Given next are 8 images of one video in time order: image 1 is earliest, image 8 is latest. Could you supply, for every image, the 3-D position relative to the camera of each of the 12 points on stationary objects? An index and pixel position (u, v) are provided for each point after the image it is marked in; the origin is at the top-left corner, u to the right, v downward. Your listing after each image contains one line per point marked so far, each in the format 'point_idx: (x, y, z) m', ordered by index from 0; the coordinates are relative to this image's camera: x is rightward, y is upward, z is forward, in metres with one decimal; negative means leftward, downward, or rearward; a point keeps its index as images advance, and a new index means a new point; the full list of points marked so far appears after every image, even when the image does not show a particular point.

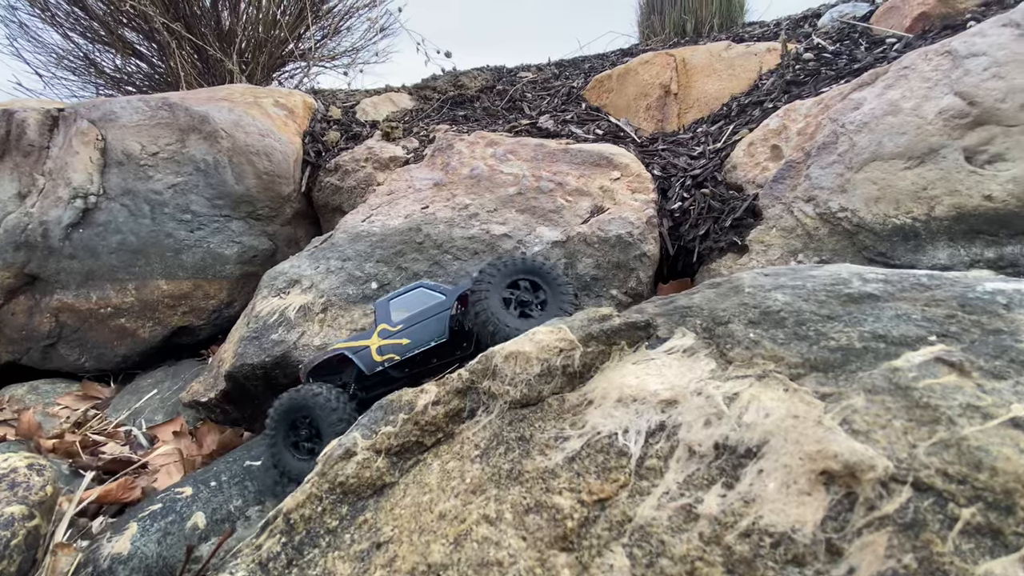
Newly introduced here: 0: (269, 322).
0: (-2.2, -0.3, +4.2) m
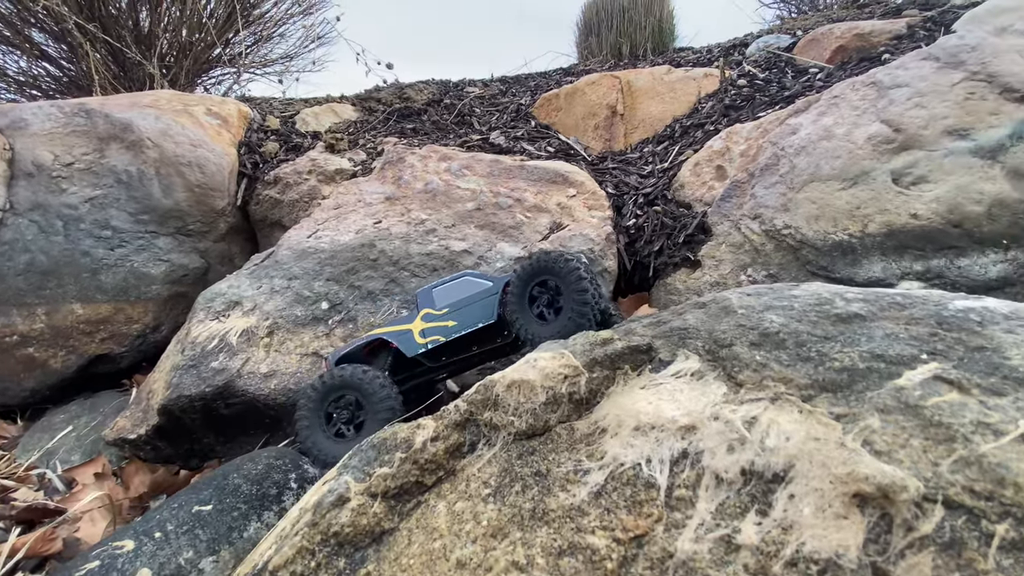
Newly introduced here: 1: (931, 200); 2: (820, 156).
0: (-2.5, -0.5, +3.8) m
1: (+2.6, +0.6, +3.0) m
2: (+2.2, +0.9, +3.3) m
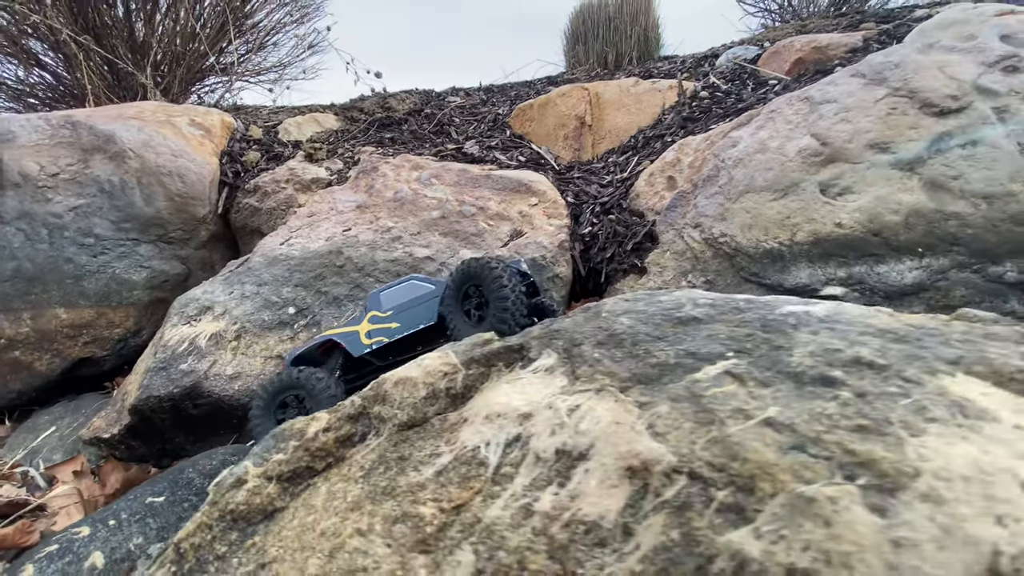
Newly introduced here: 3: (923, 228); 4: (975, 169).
0: (-2.8, -0.5, +4.0) m
1: (+2.3, +0.5, +3.1) m
2: (+1.8, +0.9, +3.5) m
3: (+2.6, +0.4, +3.0) m
4: (+2.9, +0.7, +2.9) m
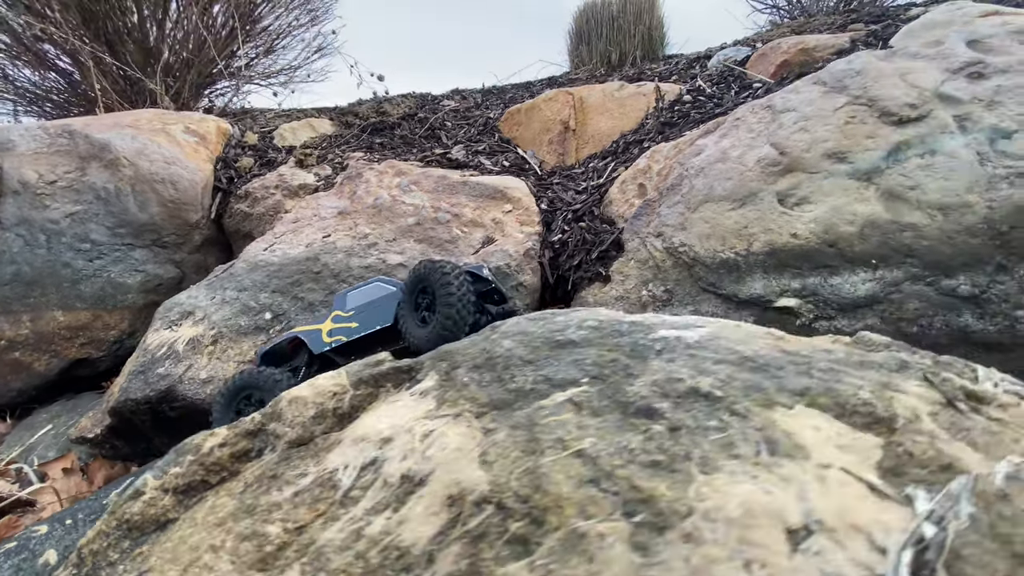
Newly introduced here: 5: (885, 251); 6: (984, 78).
0: (-3.1, -0.6, +4.1) m
1: (+2.0, +0.4, +3.1) m
2: (+1.5, +0.8, +3.5) m
3: (+2.2, +0.3, +2.9) m
4: (+2.6, +0.7, +2.9) m
5: (+2.3, +0.2, +2.9) m
6: (+3.0, +1.4, +3.0) m
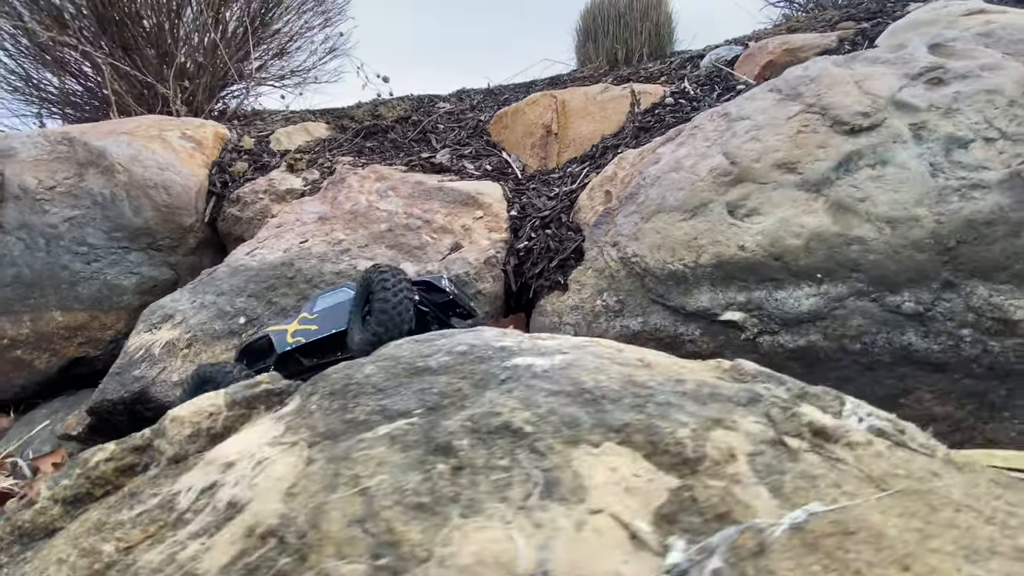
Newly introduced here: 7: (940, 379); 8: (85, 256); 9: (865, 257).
0: (-3.4, -0.6, +4.3) m
1: (+1.6, +0.4, +3.0) m
2: (+1.1, +0.7, +3.4) m
3: (+1.9, +0.2, +2.8) m
4: (+2.2, +0.6, +2.8) m
5: (+1.9, +0.1, +2.8) m
6: (+2.7, +1.3, +2.9) m
7: (+2.3, -0.5, +2.5) m
8: (-5.2, +0.4, +5.8) m
9: (+2.0, +0.2, +2.7) m
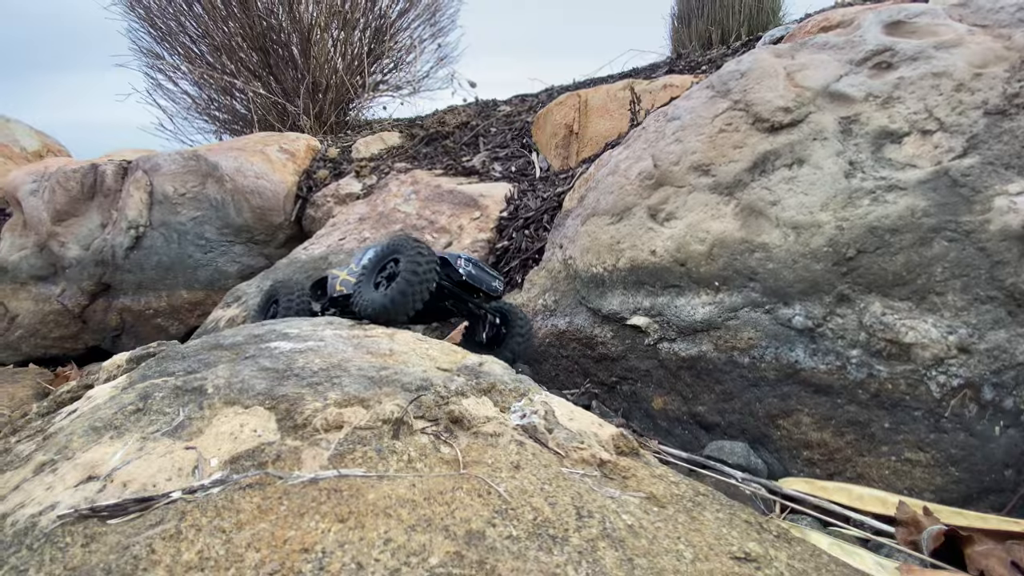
0: (-3.5, -0.5, +5.5) m
1: (+1.0, +0.3, +2.9) m
2: (+0.7, +0.7, +3.4) m
3: (+1.2, +0.2, +2.7) m
4: (+1.5, +0.5, +2.6) m
5: (+1.2, +0.1, +2.7) m
6: (+2.0, +1.2, +2.6) m
7: (+1.5, -0.6, +2.3) m
8: (-4.8, +0.6, +7.4) m
9: (+1.3, +0.1, +2.5) m
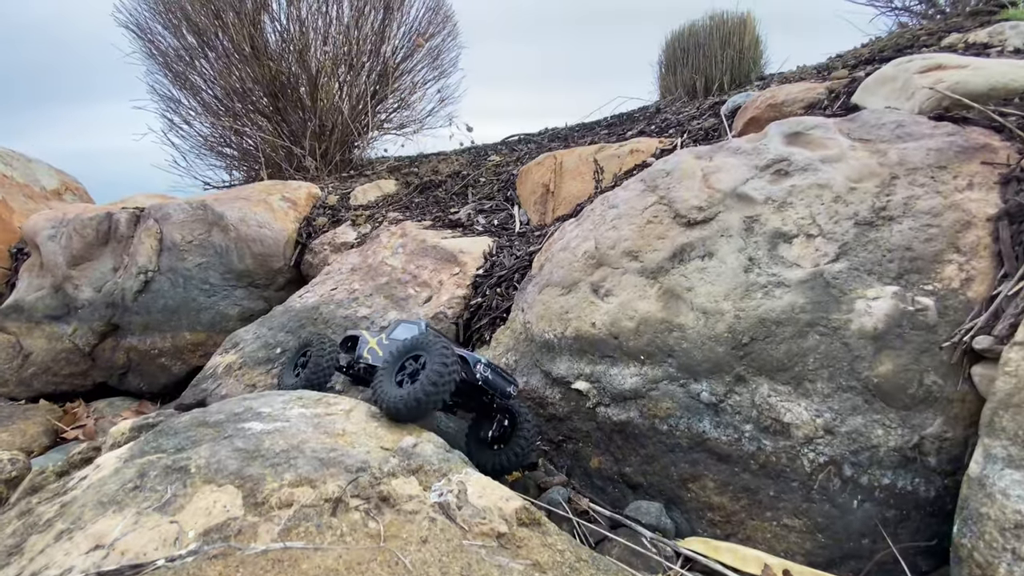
0: (-3.8, -1.1, +6.0) m
1: (+0.7, -0.2, +3.4) m
2: (+0.4, +0.2, +3.9) m
3: (+0.9, -0.3, +3.1) m
4: (+1.2, 0.0, +3.0) m
5: (+0.9, -0.4, +3.1) m
6: (+1.7, +0.7, +3.0) m
7: (+1.2, -1.0, +2.6) m
8: (-5.1, -0.1, +7.9) m
9: (+1.0, -0.4, +2.9) m
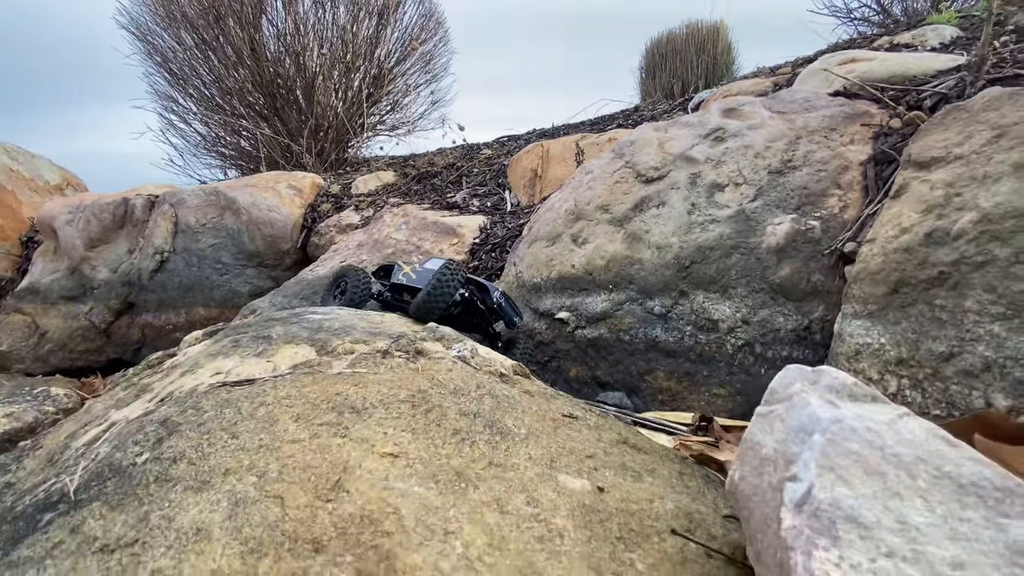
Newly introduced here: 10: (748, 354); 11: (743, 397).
0: (-3.9, -0.7, +6.6) m
1: (+0.6, +0.3, +4.1) m
2: (+0.3, +0.7, +4.6) m
3: (+0.8, +0.2, +3.9) m
4: (+1.2, +0.5, +3.8) m
5: (+0.9, +0.1, +3.8) m
6: (+1.7, +1.2, +3.8) m
7: (+1.1, -0.5, +3.4) m
8: (-5.3, +0.3, +8.5) m
9: (+1.0, +0.1, +3.7) m
10: (+1.6, -0.4, +3.1) m
11: (+1.5, -0.7, +3.1) m
